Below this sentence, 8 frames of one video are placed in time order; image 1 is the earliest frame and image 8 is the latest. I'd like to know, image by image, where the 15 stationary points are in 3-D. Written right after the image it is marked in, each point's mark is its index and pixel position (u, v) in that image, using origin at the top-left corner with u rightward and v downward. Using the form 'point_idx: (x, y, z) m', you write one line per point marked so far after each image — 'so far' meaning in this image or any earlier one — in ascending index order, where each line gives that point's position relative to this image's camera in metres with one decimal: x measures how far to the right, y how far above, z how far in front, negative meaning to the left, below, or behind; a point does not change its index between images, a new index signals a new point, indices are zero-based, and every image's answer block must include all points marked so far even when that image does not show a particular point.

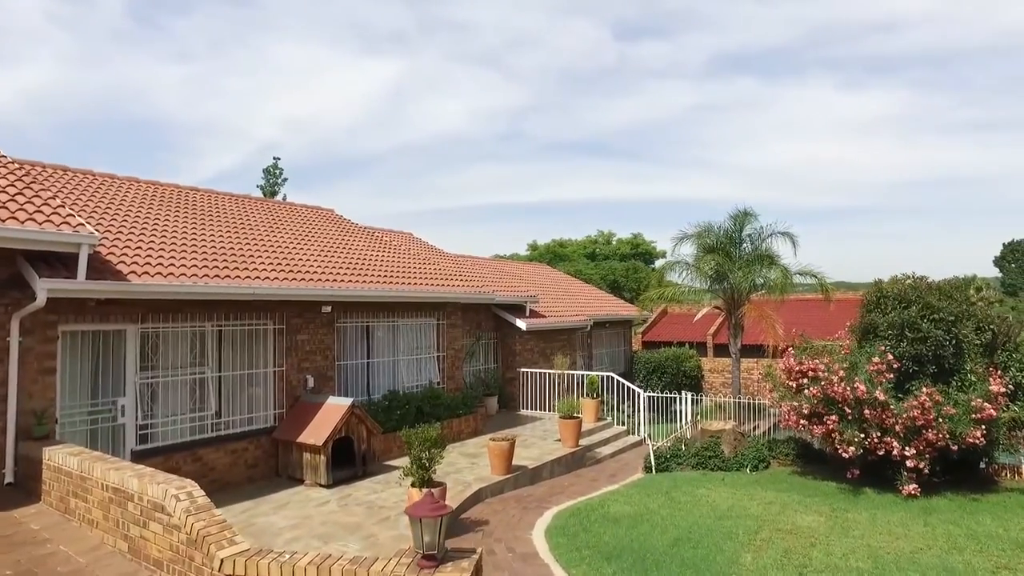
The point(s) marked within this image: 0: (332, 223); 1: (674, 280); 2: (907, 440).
0: (-4.2, +1.5, +15.4) m
1: (+4.7, +0.2, +19.3) m
2: (+5.4, -2.1, +9.0) m
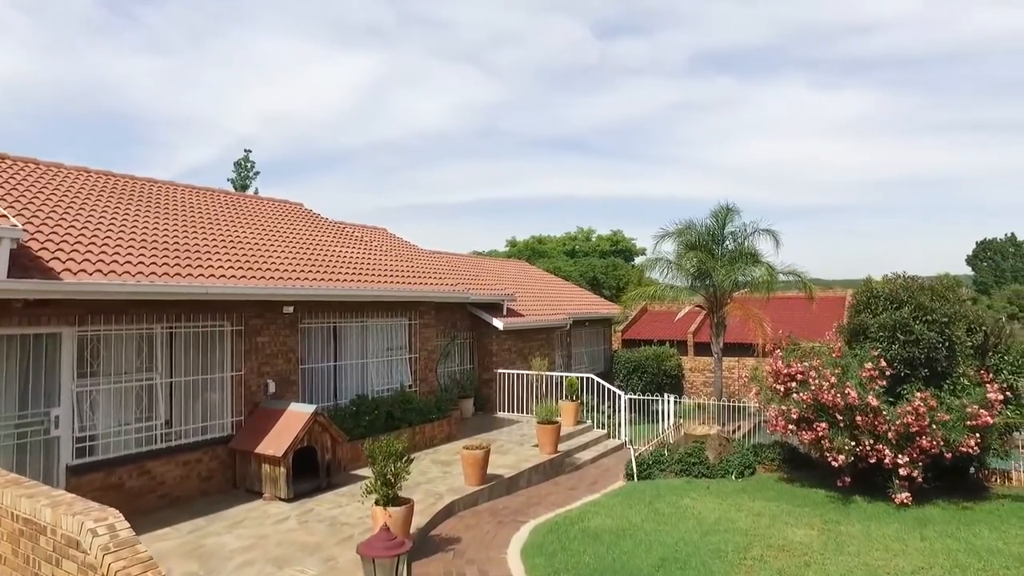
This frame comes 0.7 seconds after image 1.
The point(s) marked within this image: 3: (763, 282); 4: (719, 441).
0: (-4.7, +1.6, +14.7) m
1: (+4.1, +0.3, +18.9) m
2: (+5.1, -2.1, +8.6) m
3: (+6.9, +0.2, +17.8) m
4: (+3.4, -2.5, +11.0) m
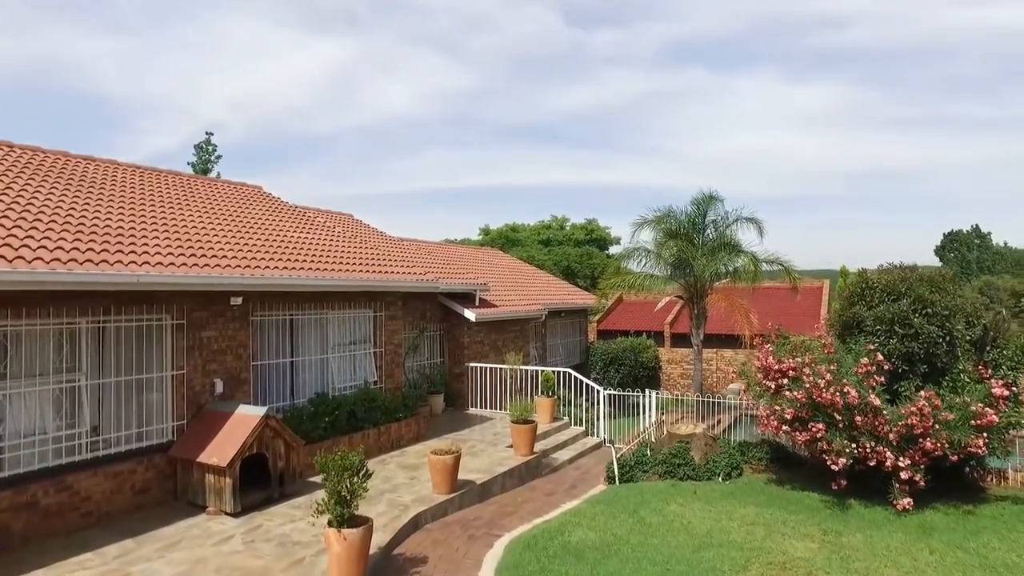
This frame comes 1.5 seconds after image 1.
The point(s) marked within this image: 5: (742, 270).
0: (-5.2, +1.8, +13.6) m
1: (+3.3, +0.6, +18.2) m
2: (+4.7, -2.0, +8.1) m
3: (+6.2, +0.4, +17.2) m
4: (+3.0, -2.4, +10.4) m
5: (+6.1, +0.5, +17.3) m
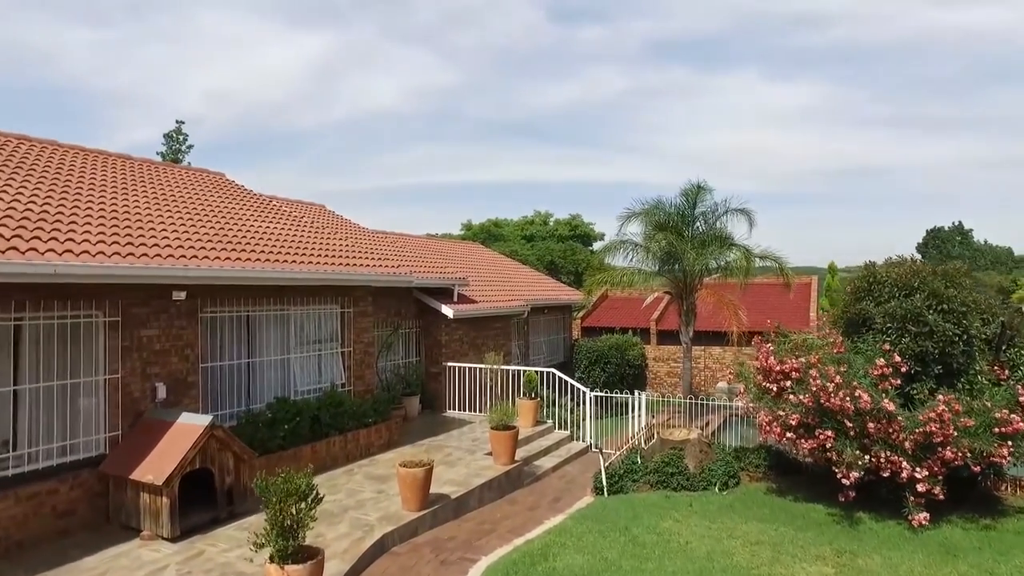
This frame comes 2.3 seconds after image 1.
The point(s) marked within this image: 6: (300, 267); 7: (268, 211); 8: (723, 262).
0: (-5.6, +1.9, +12.7) m
1: (+2.8, +0.7, +17.5) m
2: (+4.5, -1.9, +7.4) m
3: (+5.8, +0.5, +16.6) m
4: (+2.7, -2.3, +9.6) m
5: (+5.6, +0.6, +16.6) m
6: (-3.0, +0.3, +9.4) m
7: (-4.7, +1.5, +12.6) m
8: (+5.4, +0.7, +16.6) m
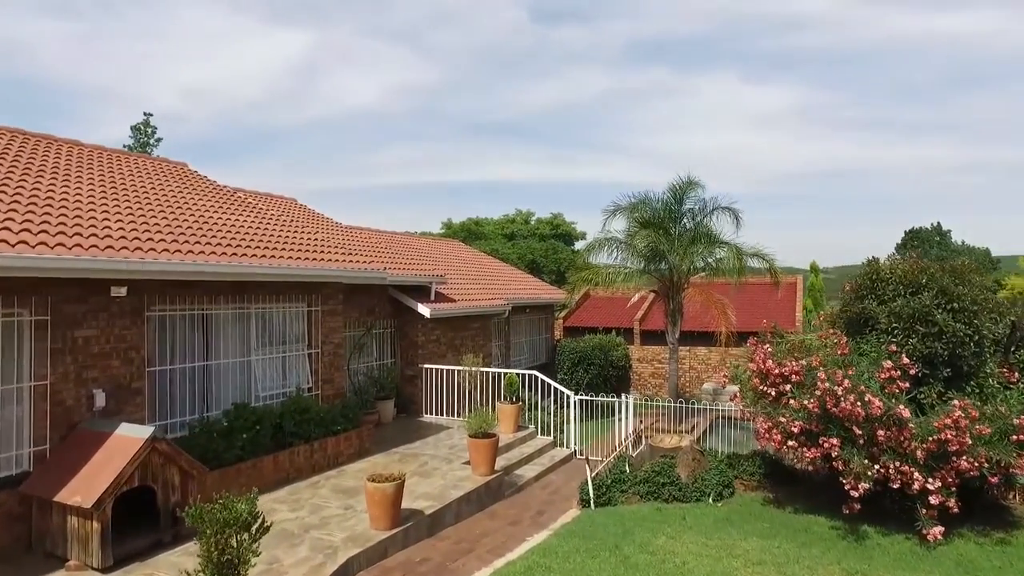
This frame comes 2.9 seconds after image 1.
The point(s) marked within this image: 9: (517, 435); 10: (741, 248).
0: (-6.0, +2.0, +11.8) m
1: (+2.3, +0.7, +16.9) m
2: (+4.3, -1.9, +6.8) m
3: (+5.3, +0.6, +16.1) m
4: (+2.4, -2.3, +9.0) m
5: (+5.2, +0.7, +16.1) m
6: (-3.3, +0.4, +8.6) m
7: (-5.0, +1.5, +11.8) m
8: (+4.9, +0.7, +16.1) m
9: (+0.1, -2.4, +11.0) m
10: (+5.6, +1.0, +16.1) m
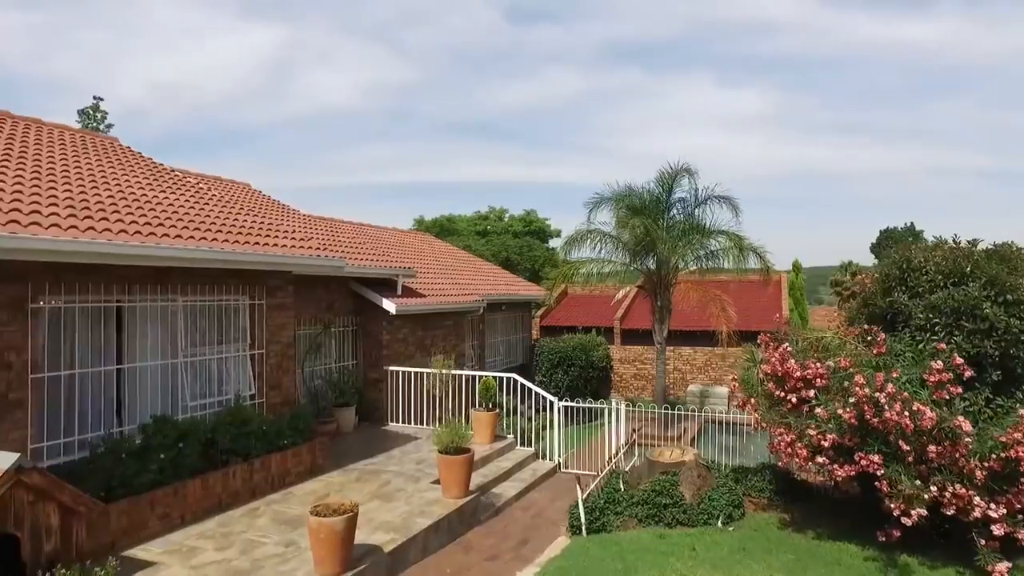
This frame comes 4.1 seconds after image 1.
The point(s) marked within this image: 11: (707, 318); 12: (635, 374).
0: (-6.3, +2.1, +10.3) m
1: (+1.8, +0.8, +15.7) m
2: (+4.1, -1.8, +5.7) m
3: (+4.7, +0.7, +15.0) m
4: (+2.2, -2.2, +7.8) m
5: (+4.6, +0.8, +15.0) m
6: (-3.5, +0.5, +7.2) m
7: (-5.4, +1.7, +10.3) m
8: (+4.3, +0.8, +15.0) m
9: (-0.3, -2.3, +9.8) m
10: (+5.0, +1.1, +15.1) m
11: (+5.2, -0.9, +19.0) m
12: (+3.7, -2.6, +19.9) m
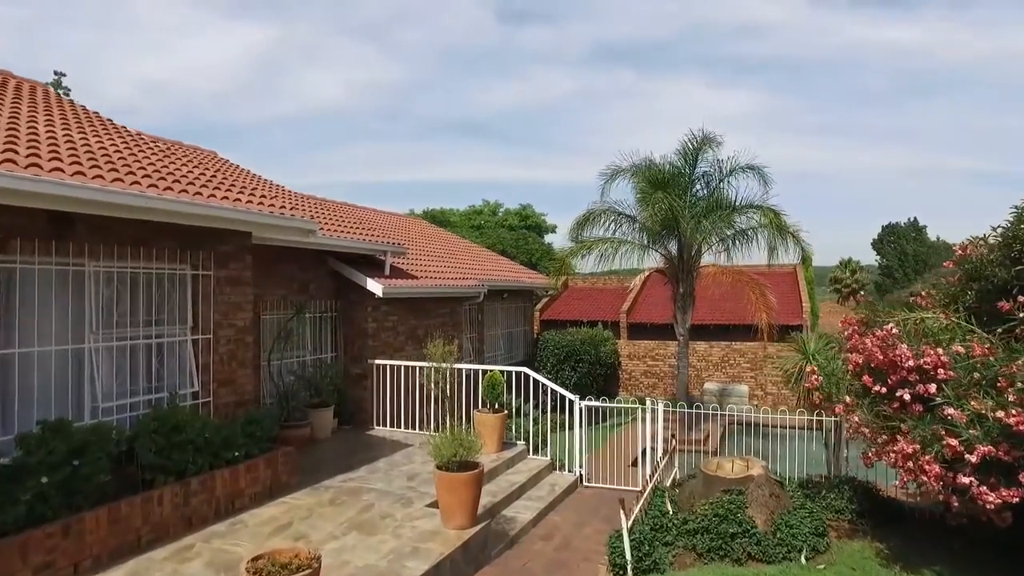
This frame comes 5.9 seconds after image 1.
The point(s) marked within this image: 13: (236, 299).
0: (-6.2, +2.4, +8.5) m
1: (+1.8, +1.1, +14.0) m
2: (+4.3, -1.4, +4.0) m
3: (+4.8, +1.0, +13.3) m
4: (+2.4, -1.9, +6.1) m
5: (+4.7, +1.1, +13.3) m
6: (-3.3, +0.8, +5.4) m
7: (-5.3, +2.0, +8.5) m
8: (+4.4, +1.1, +13.3) m
9: (-0.1, -2.0, +8.0) m
10: (+5.1, +1.4, +13.4) m
11: (+5.2, -0.6, +17.3) m
12: (+3.7, -2.3, +18.2) m
13: (-2.8, -0.1, +6.8) m
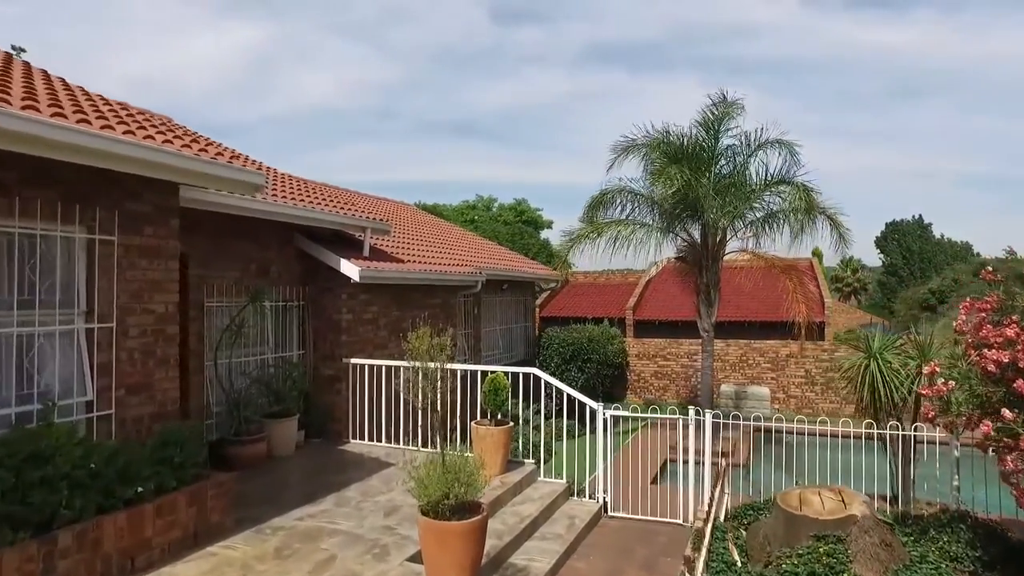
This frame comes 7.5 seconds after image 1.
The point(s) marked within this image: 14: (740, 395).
0: (-6.1, +2.6, +6.7) m
1: (+1.8, +1.3, +12.3) m
2: (+4.4, -1.3, +2.4) m
3: (+4.8, +1.1, +11.7) m
4: (+2.5, -1.7, +4.5) m
5: (+4.7, +1.2, +11.7) m
6: (-3.2, +1.0, +3.7) m
7: (-5.2, +2.2, +6.8) m
8: (+4.4, +1.3, +11.7) m
9: (0.0, -1.8, +6.3) m
10: (+5.1, +1.6, +11.8) m
11: (+5.2, -0.4, +15.7) m
12: (+3.7, -2.1, +16.6) m
13: (-2.7, +0.1, +5.1) m
14: (+5.3, -2.4, +14.8) m
